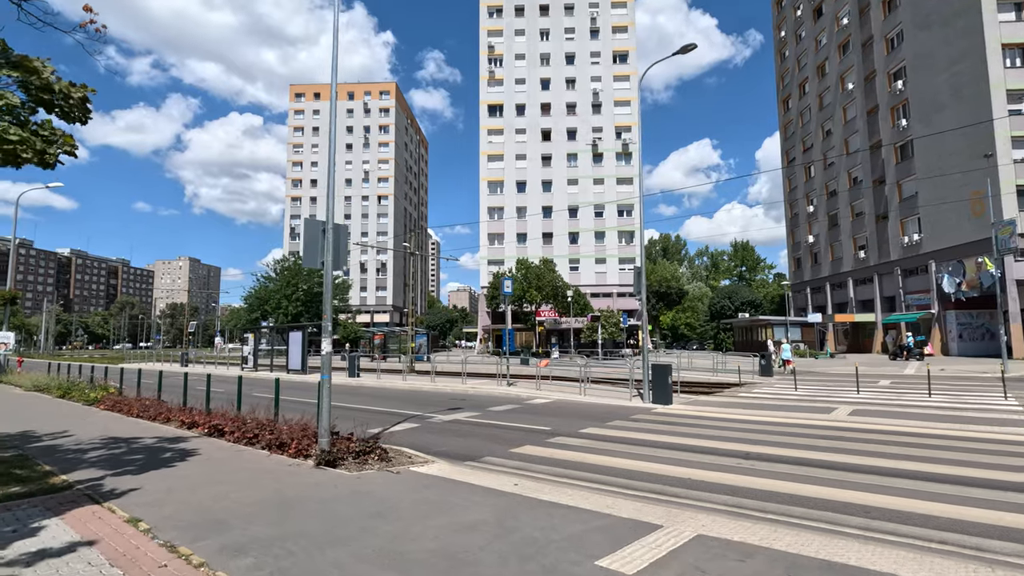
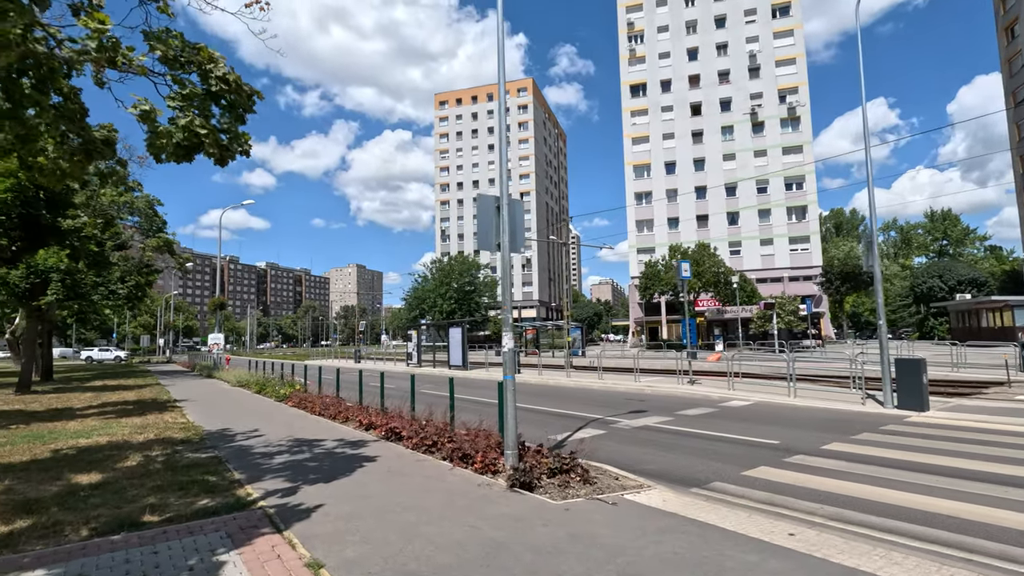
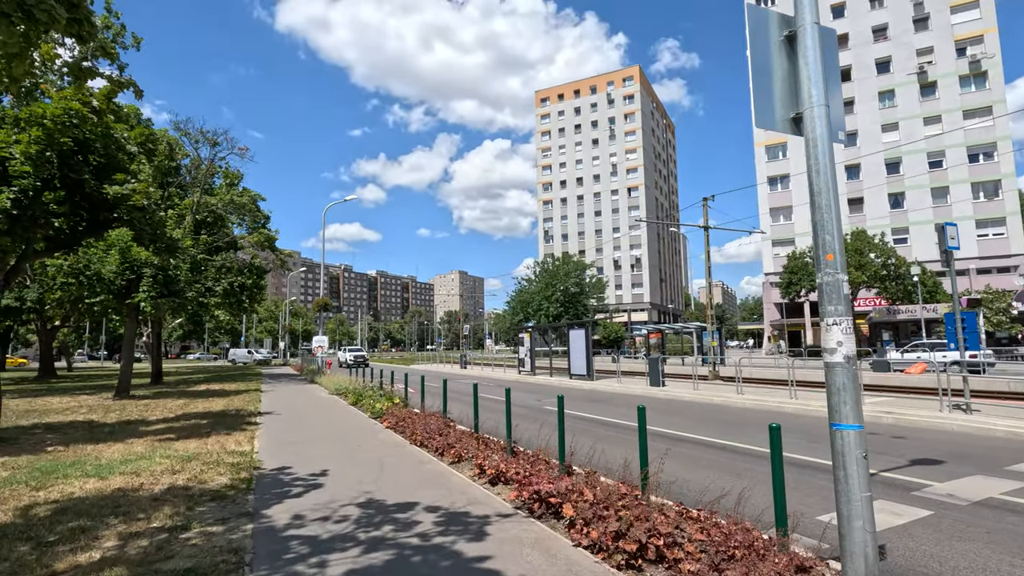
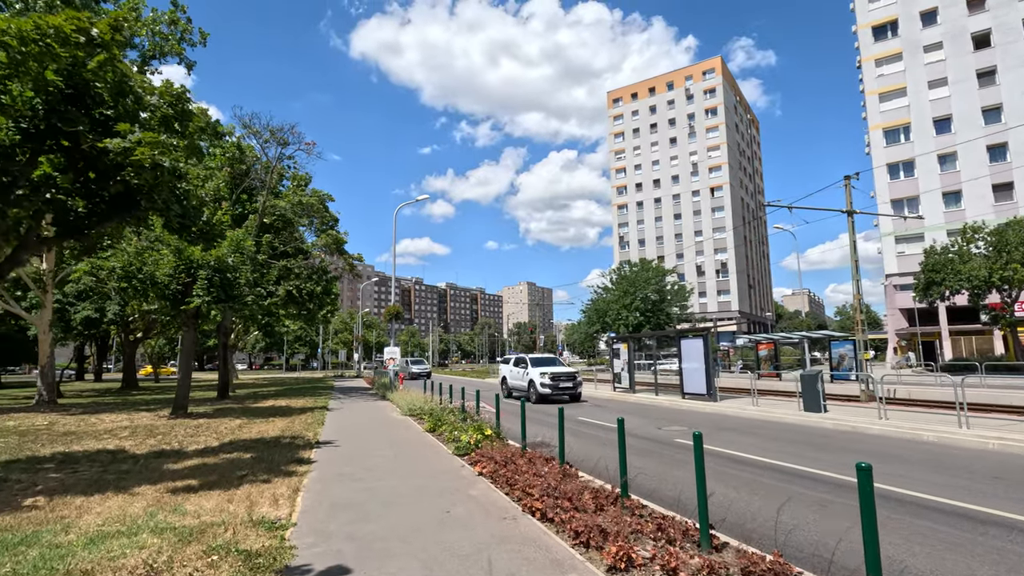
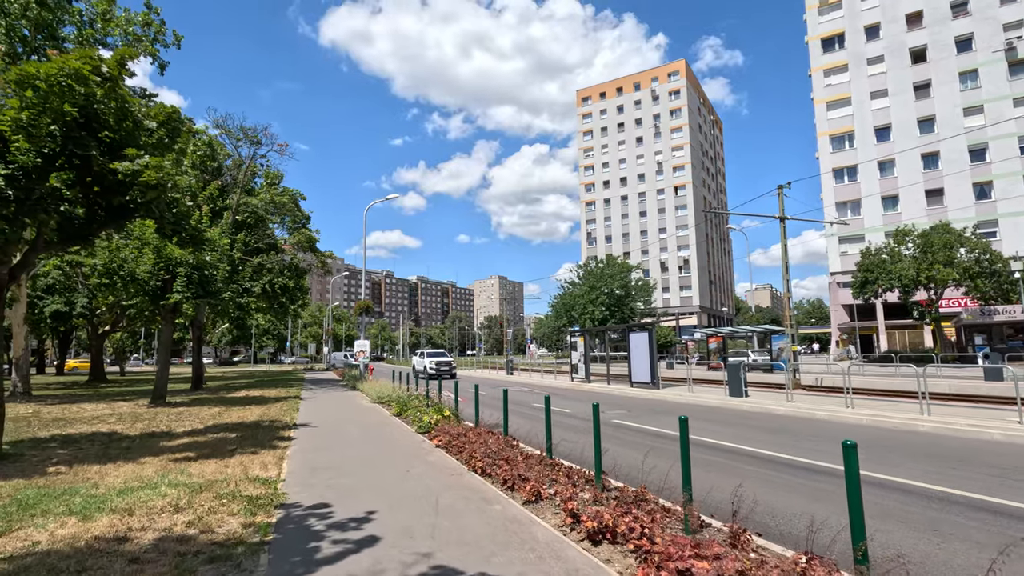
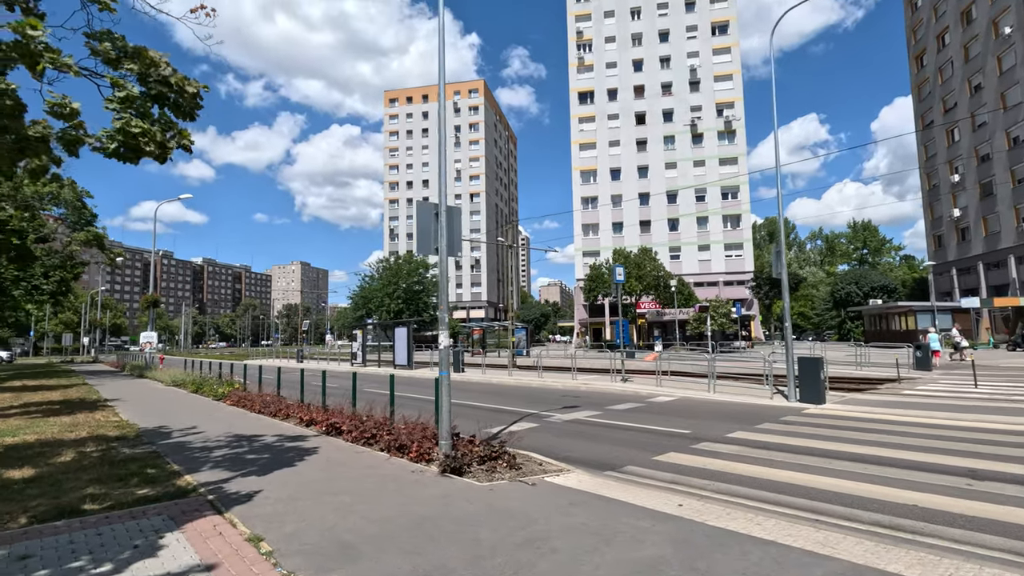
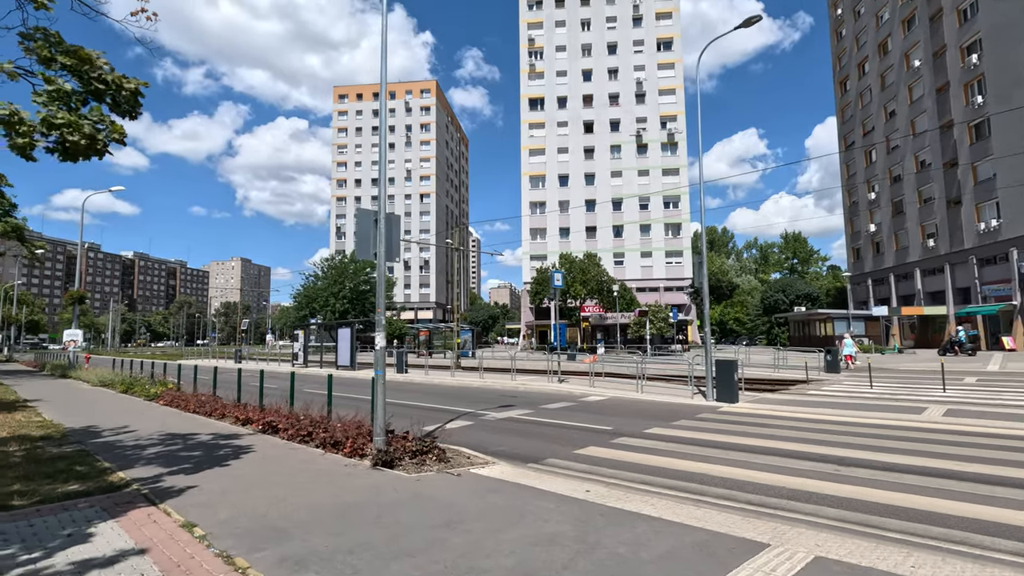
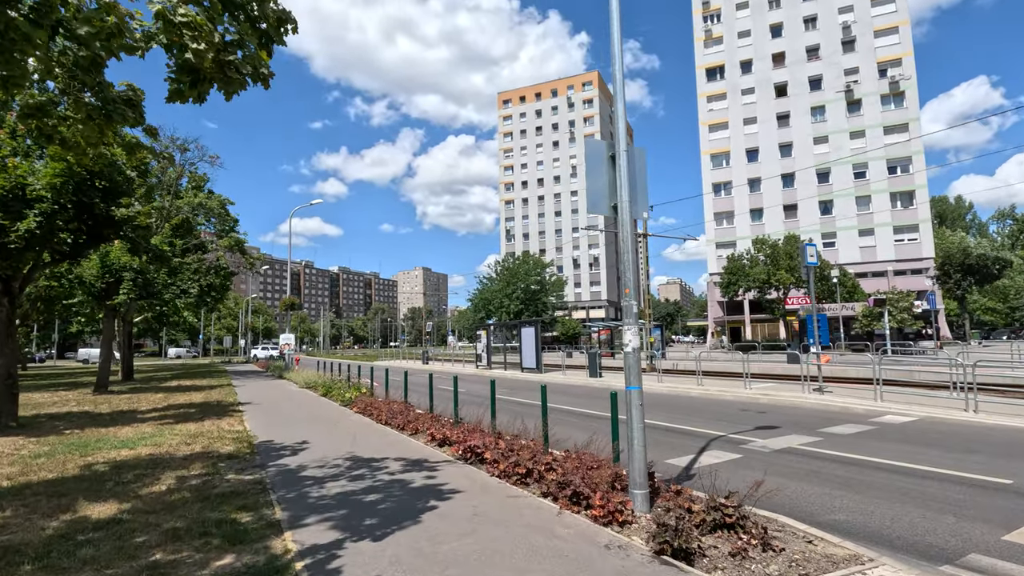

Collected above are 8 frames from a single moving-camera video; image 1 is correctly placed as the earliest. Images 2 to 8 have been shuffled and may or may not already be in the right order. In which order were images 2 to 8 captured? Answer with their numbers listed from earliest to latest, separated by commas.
7, 6, 2, 8, 3, 5, 4
